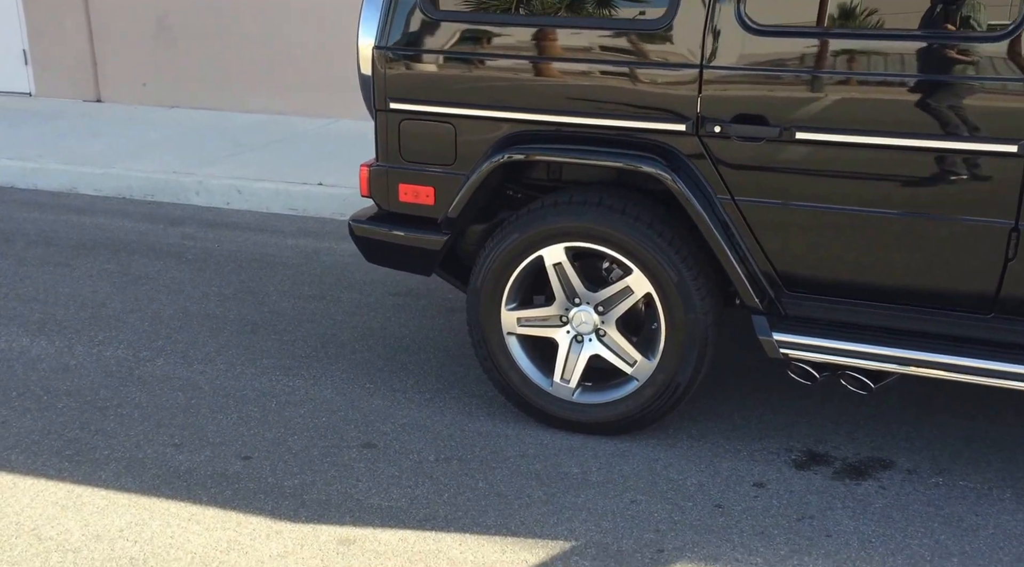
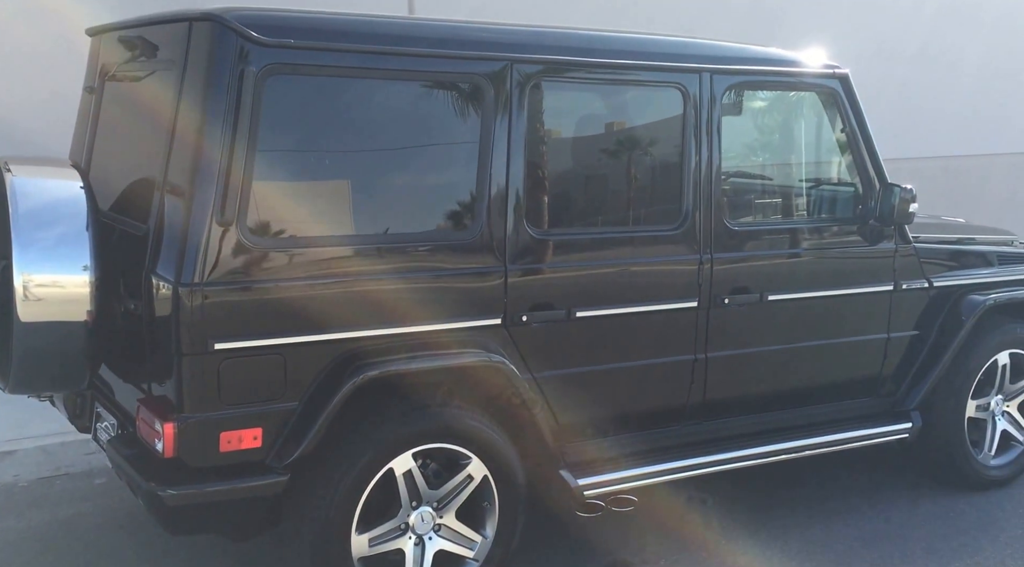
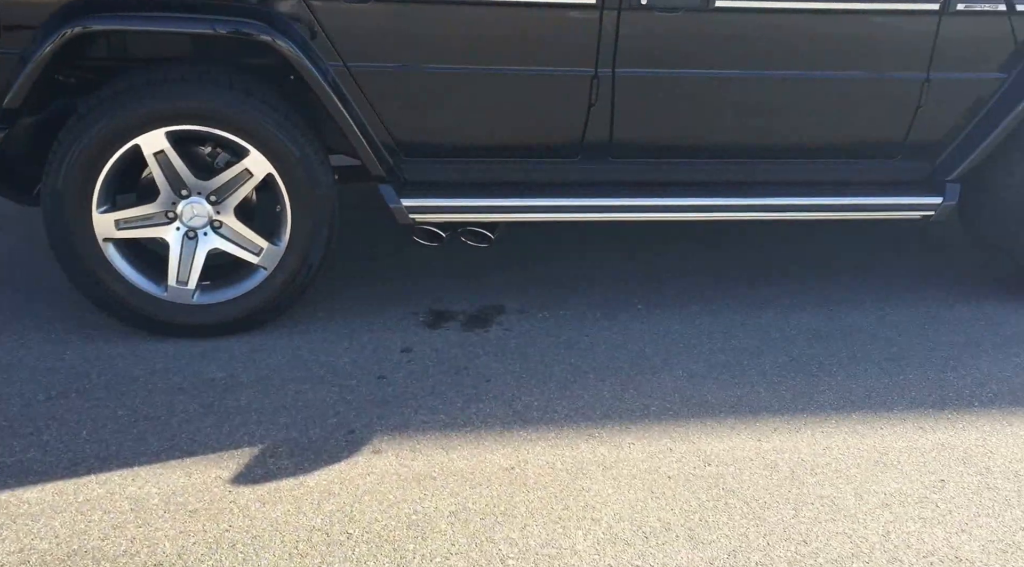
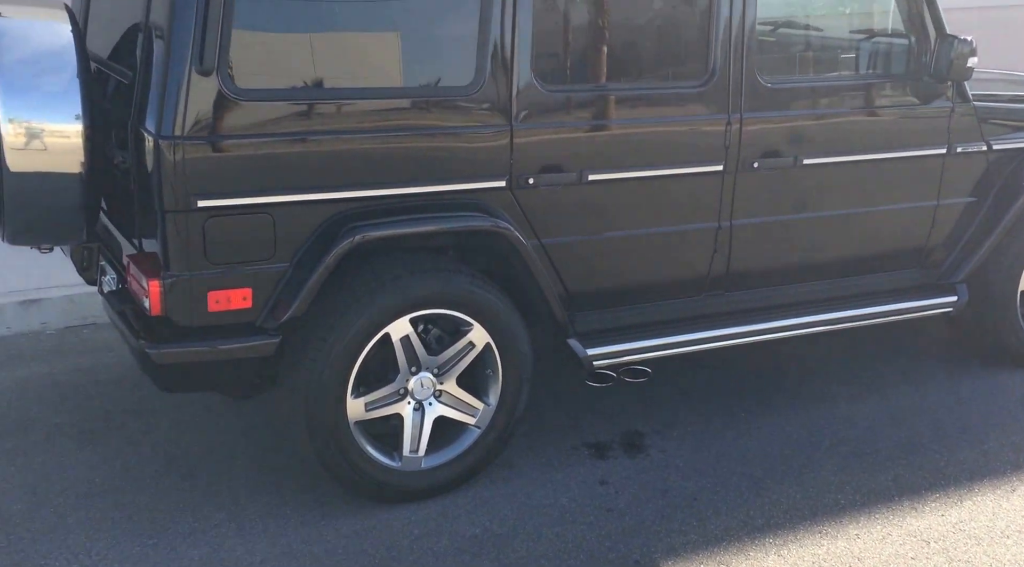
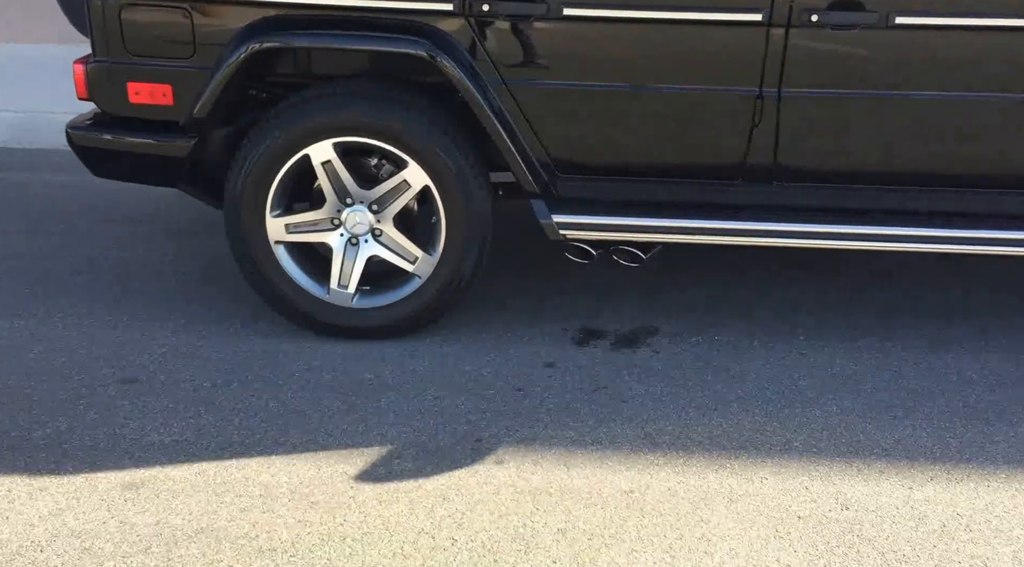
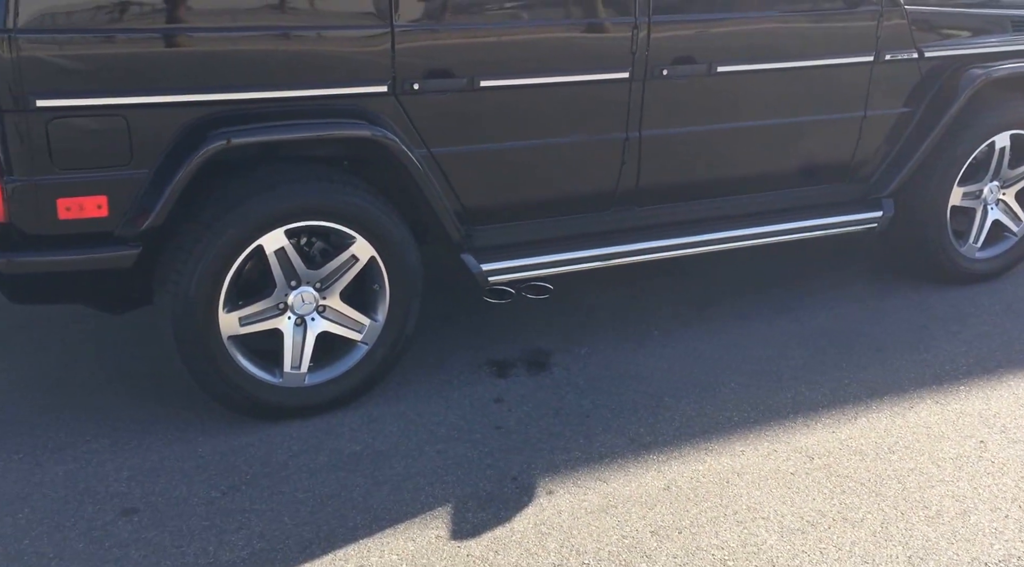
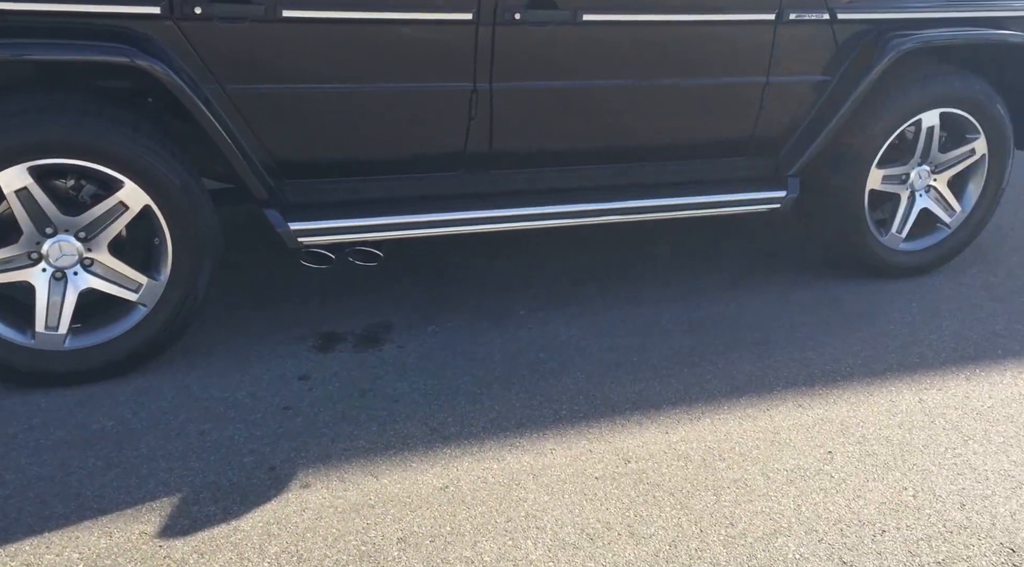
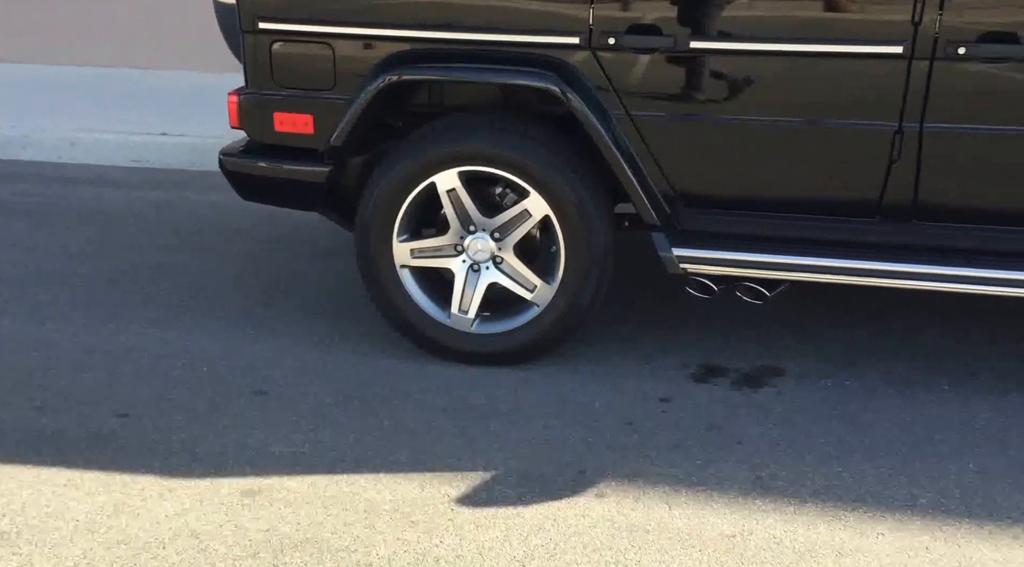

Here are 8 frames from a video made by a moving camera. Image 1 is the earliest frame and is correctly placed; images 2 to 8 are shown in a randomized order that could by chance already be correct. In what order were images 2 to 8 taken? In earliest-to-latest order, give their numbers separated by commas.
8, 5, 3, 7, 6, 4, 2
